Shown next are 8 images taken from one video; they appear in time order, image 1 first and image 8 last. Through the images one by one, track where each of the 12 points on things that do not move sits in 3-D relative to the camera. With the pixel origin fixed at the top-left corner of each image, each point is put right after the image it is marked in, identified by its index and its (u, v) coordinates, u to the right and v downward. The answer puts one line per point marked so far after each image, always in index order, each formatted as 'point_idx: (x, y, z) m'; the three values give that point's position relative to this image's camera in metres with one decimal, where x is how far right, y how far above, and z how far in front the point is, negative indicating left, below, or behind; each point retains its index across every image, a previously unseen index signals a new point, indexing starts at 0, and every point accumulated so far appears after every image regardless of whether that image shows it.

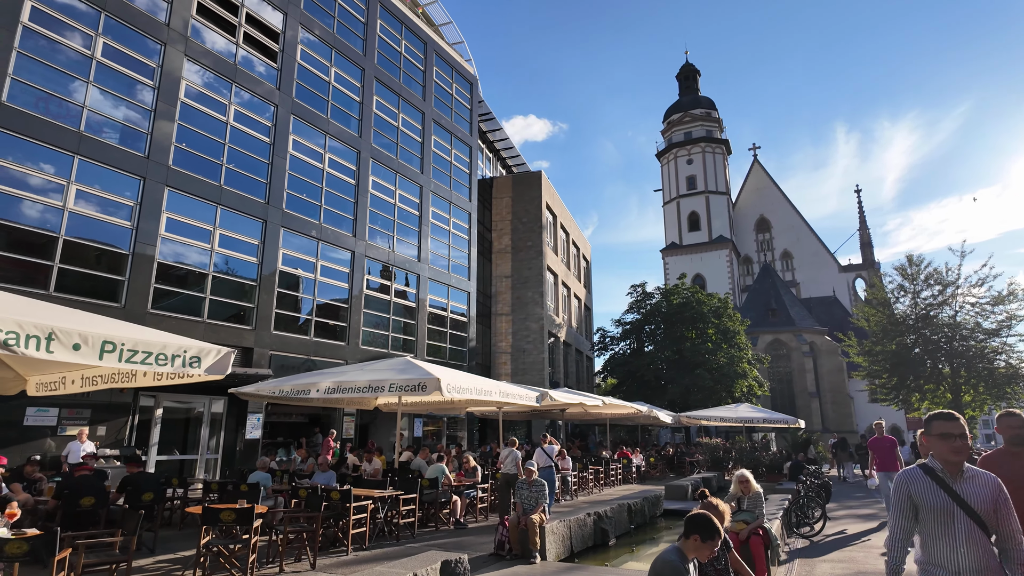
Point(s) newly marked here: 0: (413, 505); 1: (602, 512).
0: (-1.7, -3.6, +10.0) m
1: (+1.6, -3.9, +10.5) m
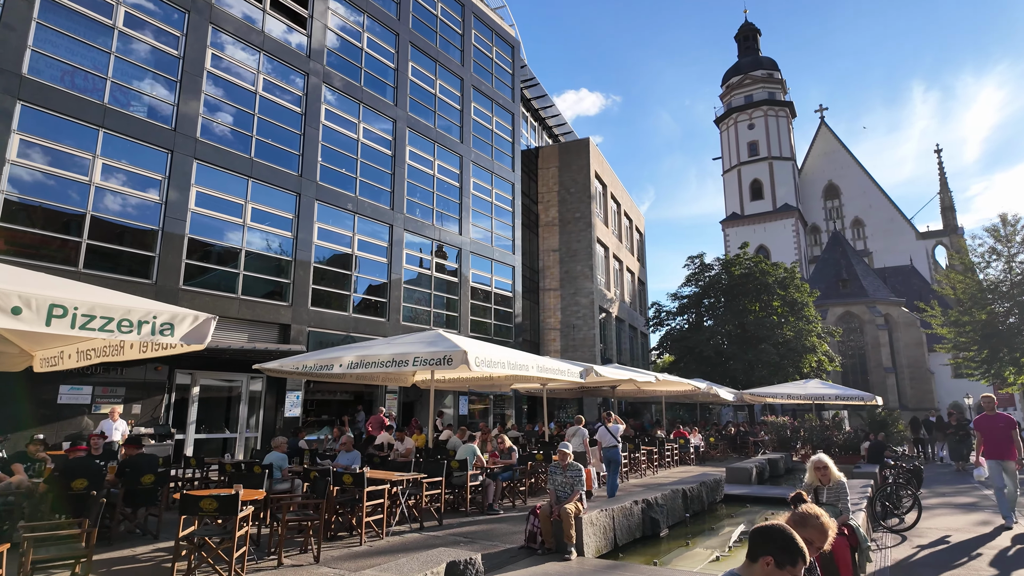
0: (-1.1, -3.1, +9.1) m
1: (+2.2, -3.3, +9.3) m
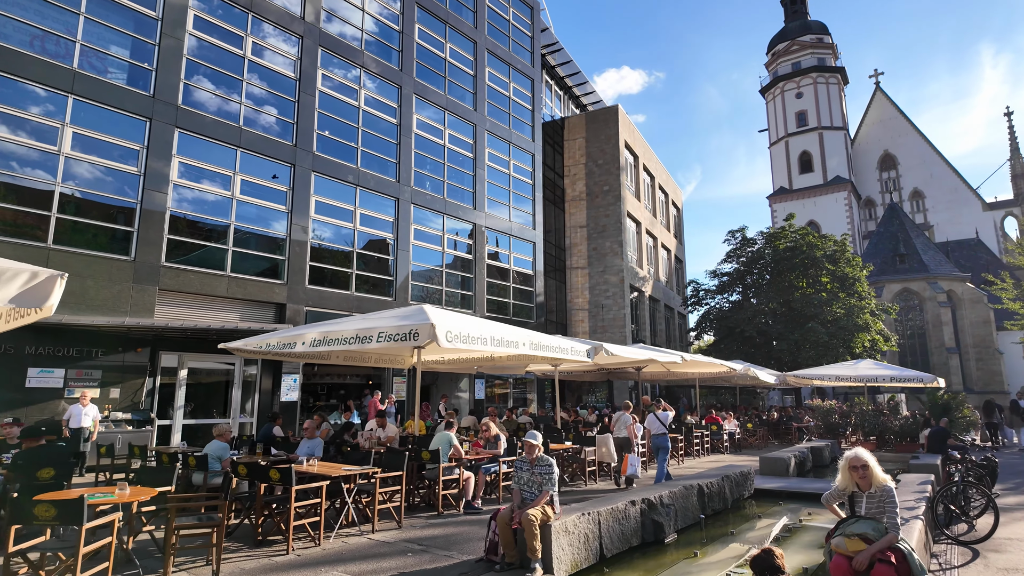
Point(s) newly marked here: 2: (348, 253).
0: (-1.5, -2.6, +7.7) m
1: (+1.8, -2.7, +7.8) m
2: (-5.2, +1.1, +19.0) m
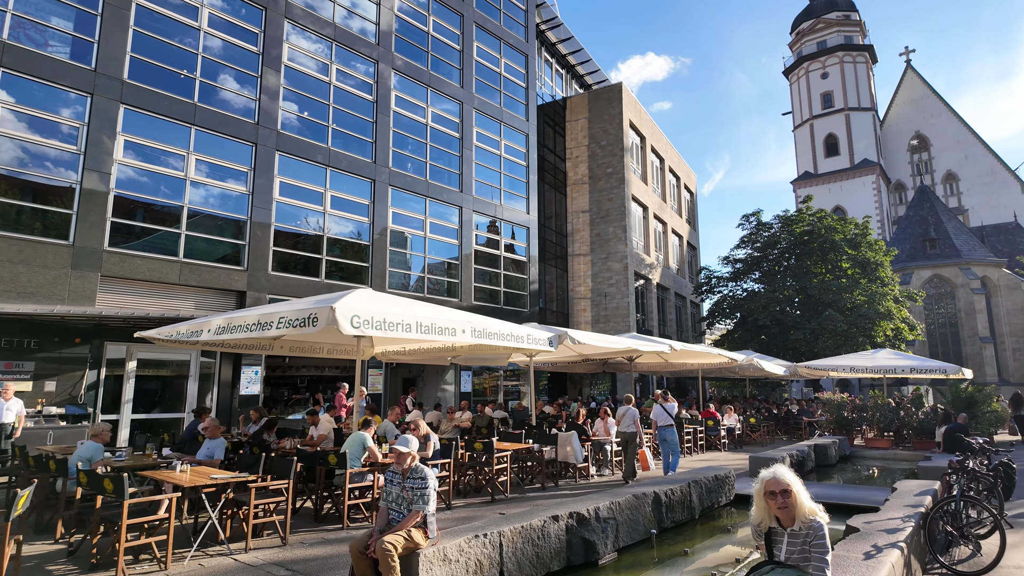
0: (-2.5, -2.3, +6.6) m
1: (+0.8, -2.4, +6.5) m
2: (-5.8, +1.5, +17.9) m
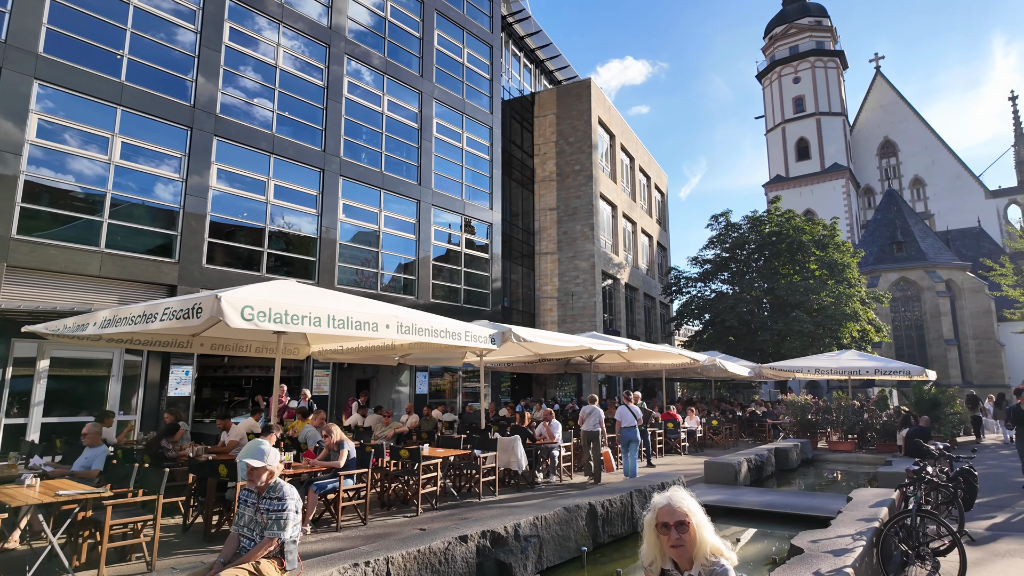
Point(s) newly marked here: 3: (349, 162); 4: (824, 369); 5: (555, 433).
0: (-3.4, -2.1, +5.7) m
1: (-0.1, -2.3, +5.7) m
2: (-7.1, +1.6, +16.9) m
3: (-5.3, +4.1, +19.5) m
4: (+10.3, -2.7, +19.8) m
5: (+0.8, -2.7, +11.1) m
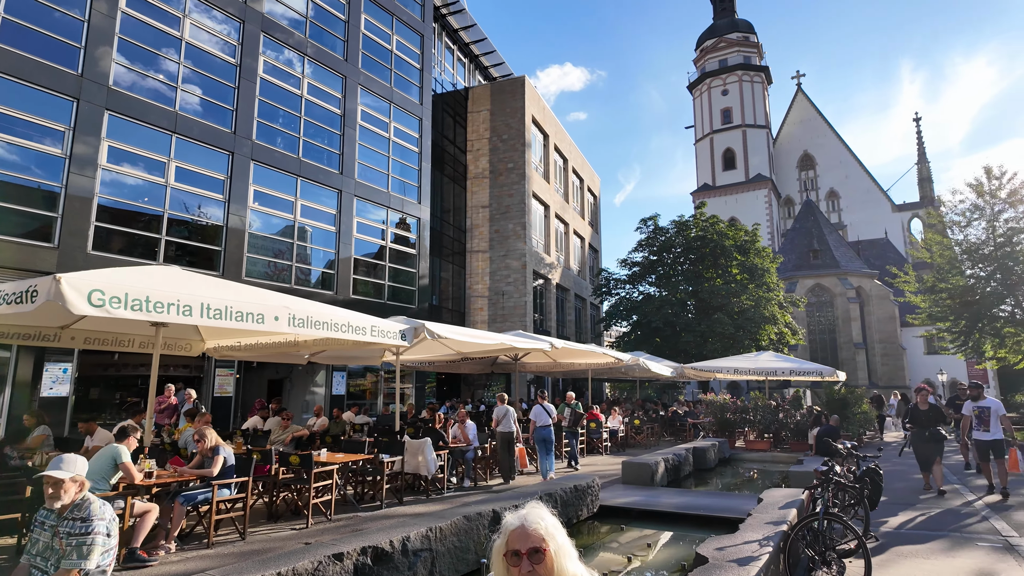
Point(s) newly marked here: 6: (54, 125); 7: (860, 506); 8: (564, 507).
0: (-4.3, -2.0, +4.7) m
1: (-1.0, -2.2, +5.1) m
2: (-9.1, +1.9, +15.5) m
3: (-7.6, +4.3, +18.3) m
4: (+7.8, -2.8, +20.2) m
5: (-0.7, -2.6, +10.6) m
6: (-10.4, +3.7, +13.7) m
7: (+3.8, -2.4, +6.5) m
8: (+0.7, -2.9, +7.9) m
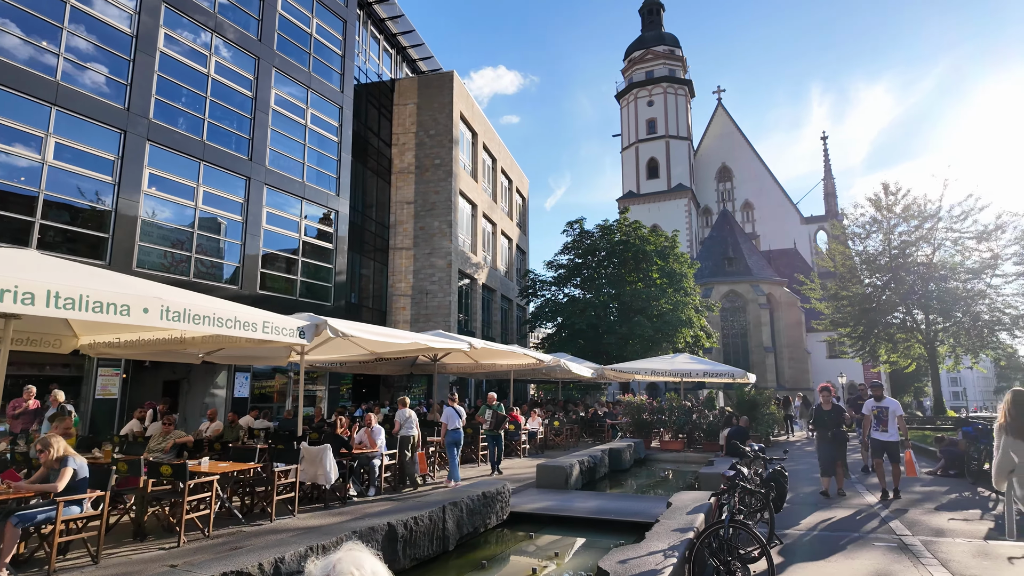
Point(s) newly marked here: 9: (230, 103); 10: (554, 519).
0: (-5.1, -1.8, +3.7) m
1: (-1.9, -2.1, +4.5) m
2: (-11.1, +2.1, +13.9) m
3: (-9.8, +4.5, +16.8) m
4: (+5.1, -2.9, +20.5) m
5: (-2.2, -2.5, +9.9) m
6: (-12.1, +4.0, +11.9) m
7: (+2.7, -2.4, +6.5) m
8: (-0.5, -2.9, +7.5) m
9: (-8.9, +5.9, +19.1) m
10: (+0.6, -3.3, +8.6) m
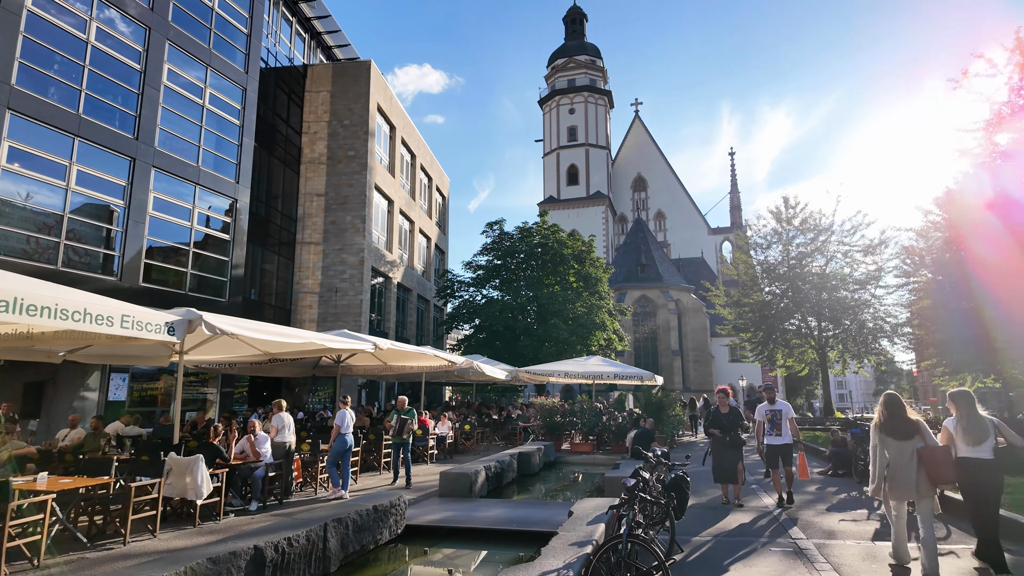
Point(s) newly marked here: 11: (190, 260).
0: (-5.8, -1.6, +2.5) m
1: (-2.7, -2.0, +3.7) m
2: (-12.9, +2.4, +11.8) m
3: (-12.0, +4.8, +14.9) m
4: (+2.1, -3.0, +20.5) m
5: (-3.8, -2.4, +9.0) m
6: (-13.7, +4.3, +9.7) m
7: (+1.6, -2.4, +6.3) m
8: (-1.8, -2.8, +6.8) m
9: (-11.4, +6.1, +17.3) m
10: (-0.8, -3.3, +8.1) m
11: (-10.5, +0.9, +19.6) m
